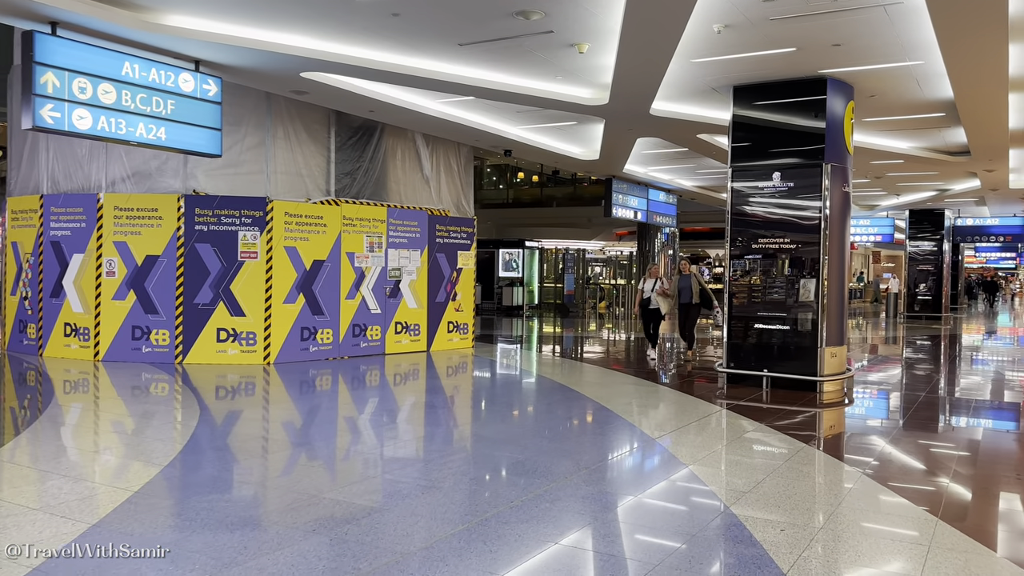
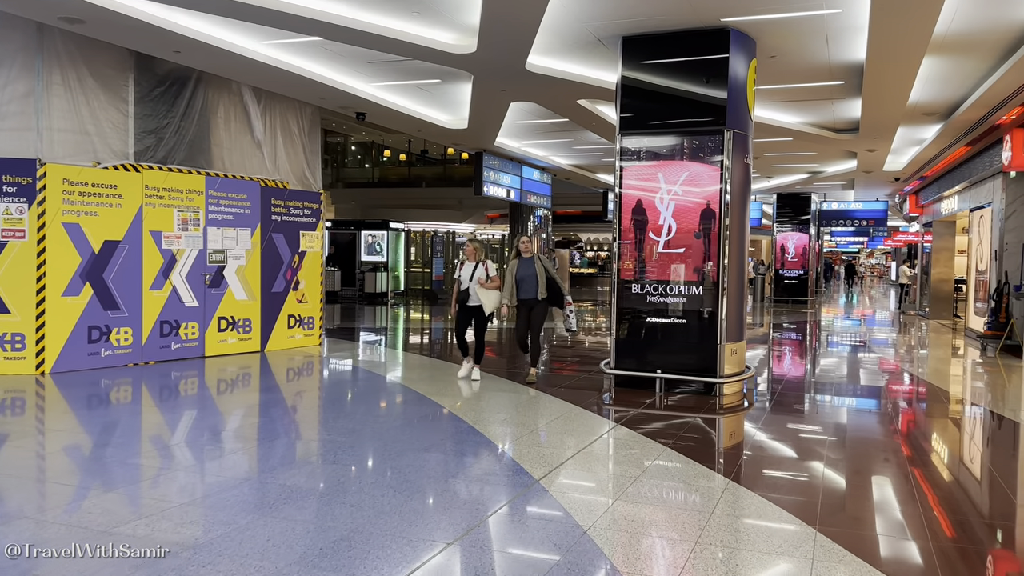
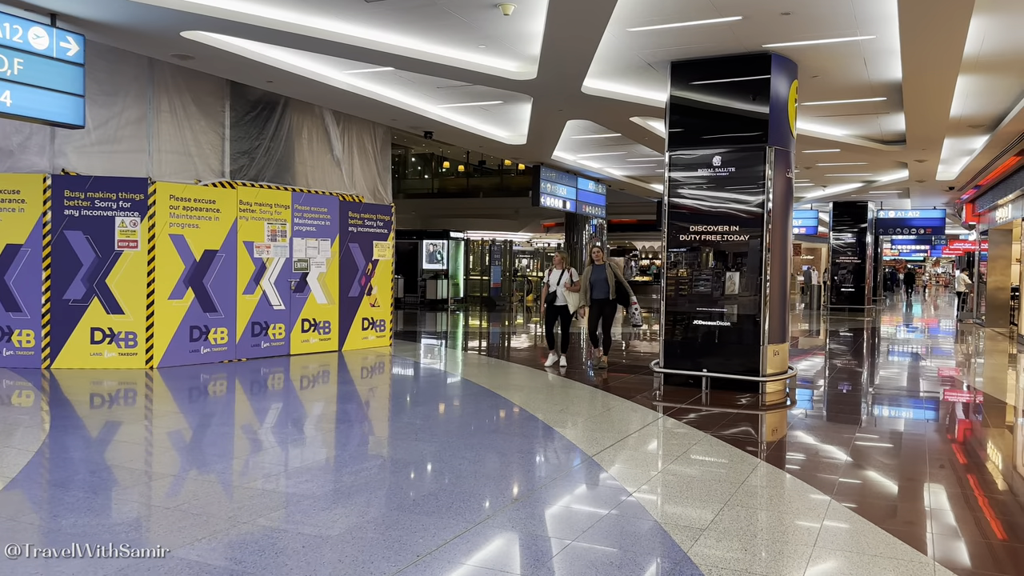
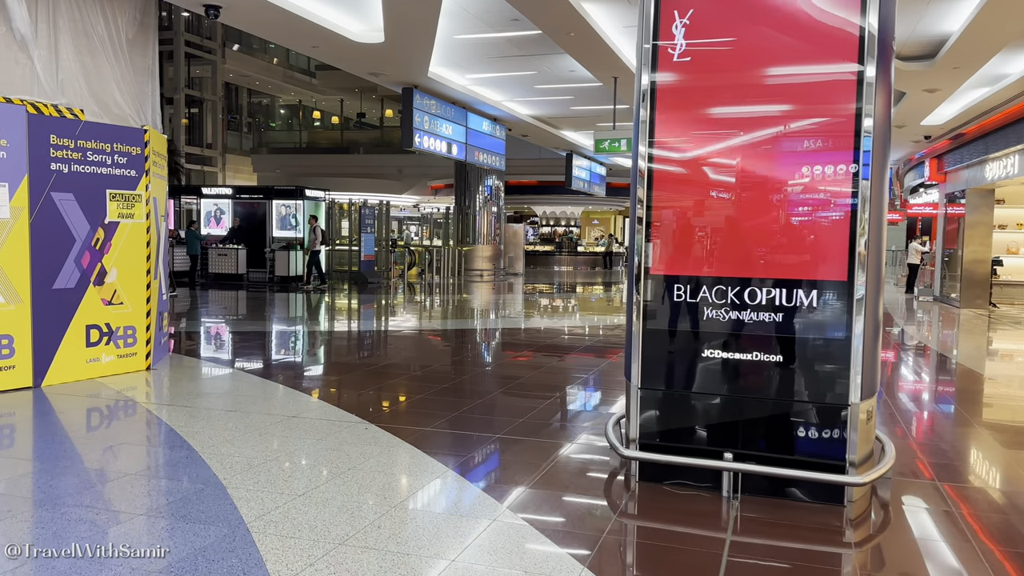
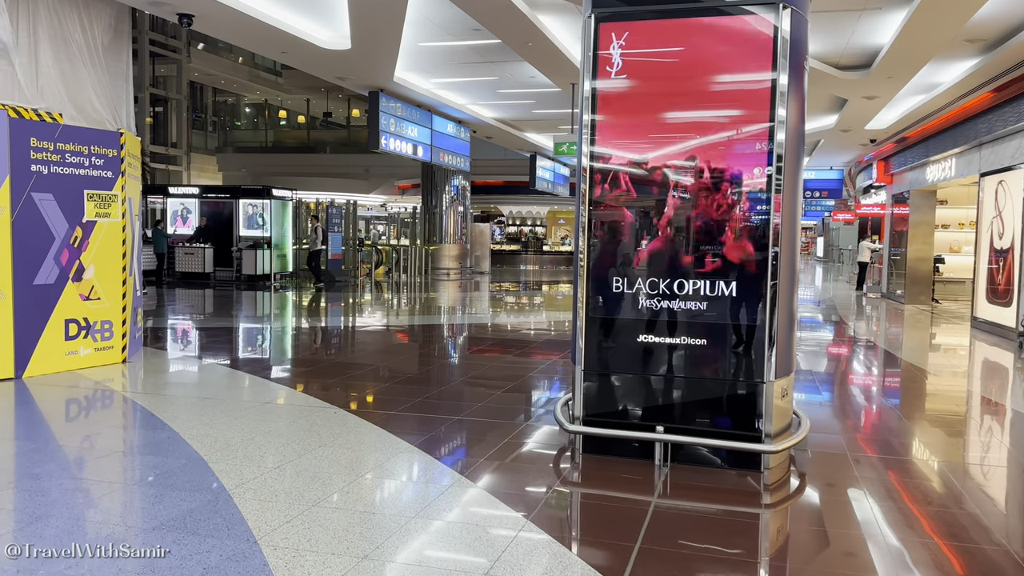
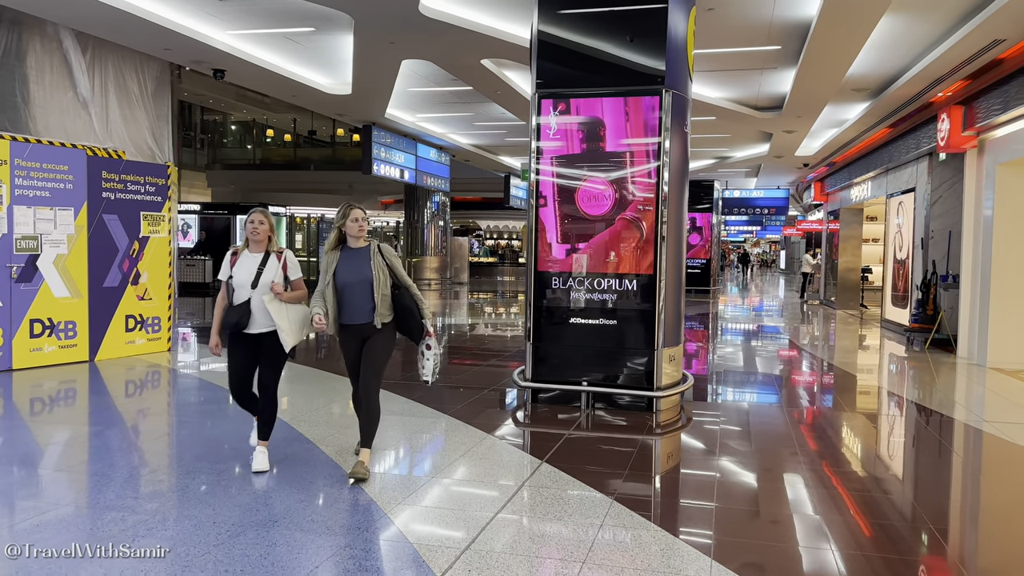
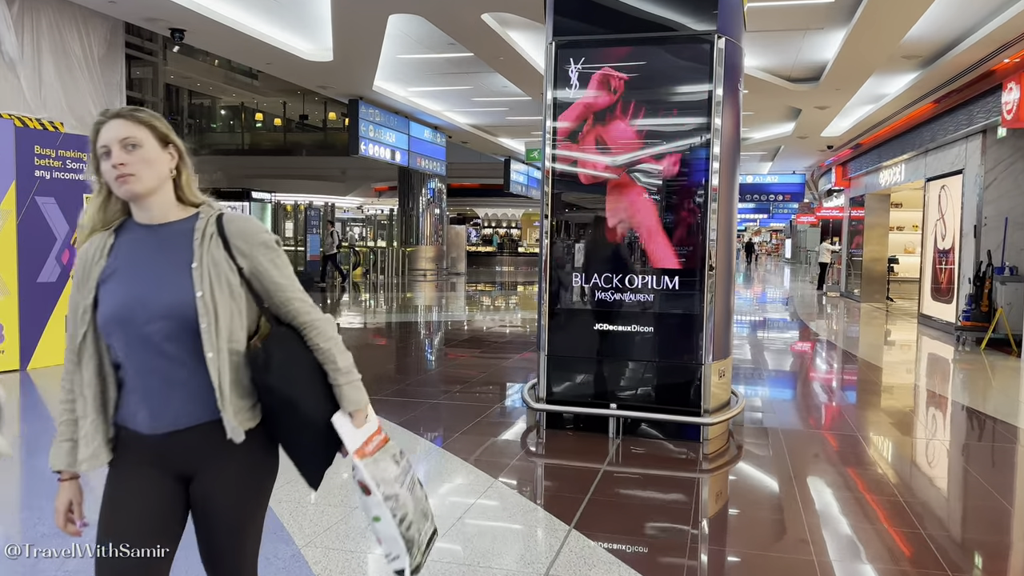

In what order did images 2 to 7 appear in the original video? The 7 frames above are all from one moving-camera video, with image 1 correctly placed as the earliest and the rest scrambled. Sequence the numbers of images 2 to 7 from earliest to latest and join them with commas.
3, 2, 6, 7, 5, 4
